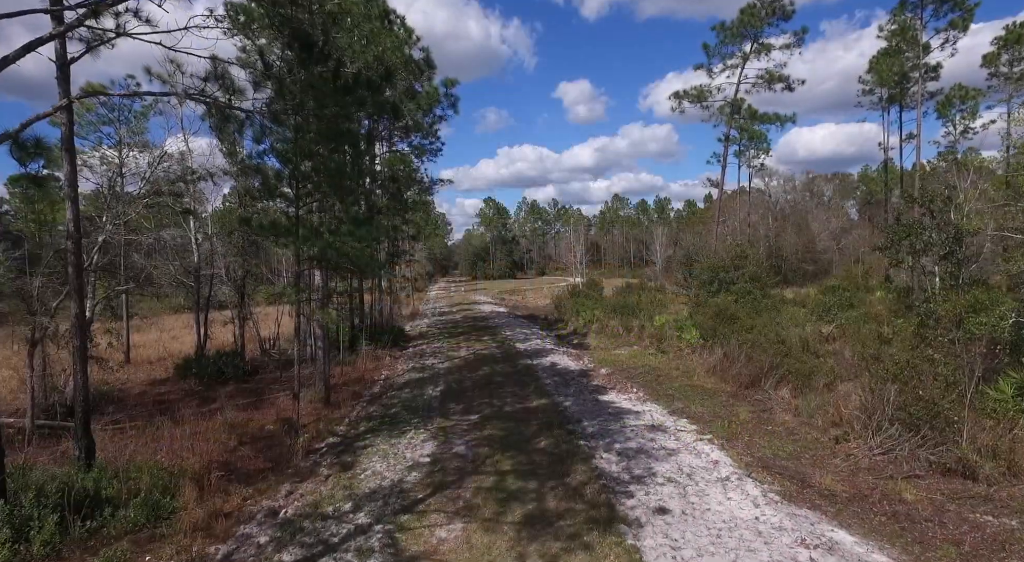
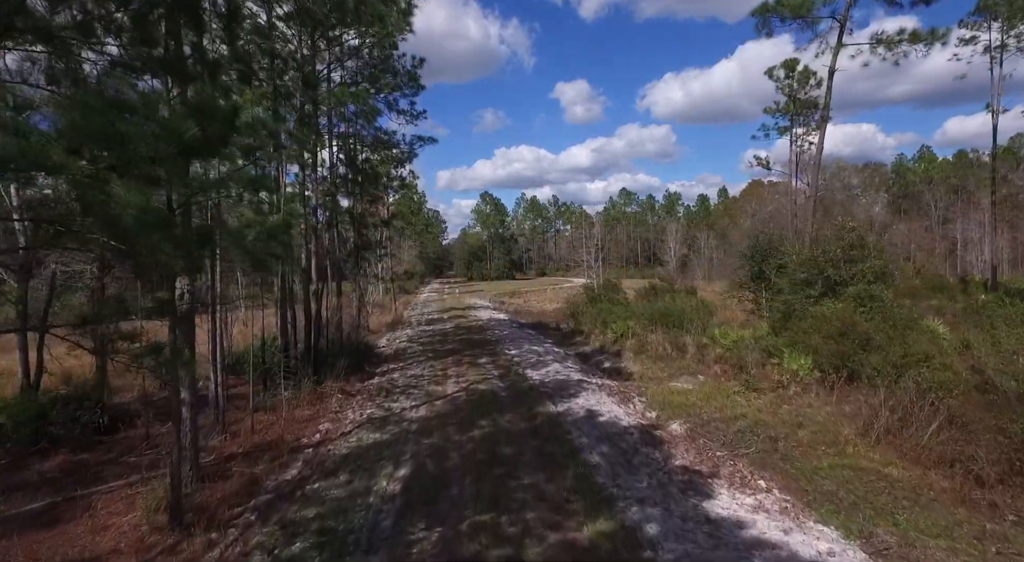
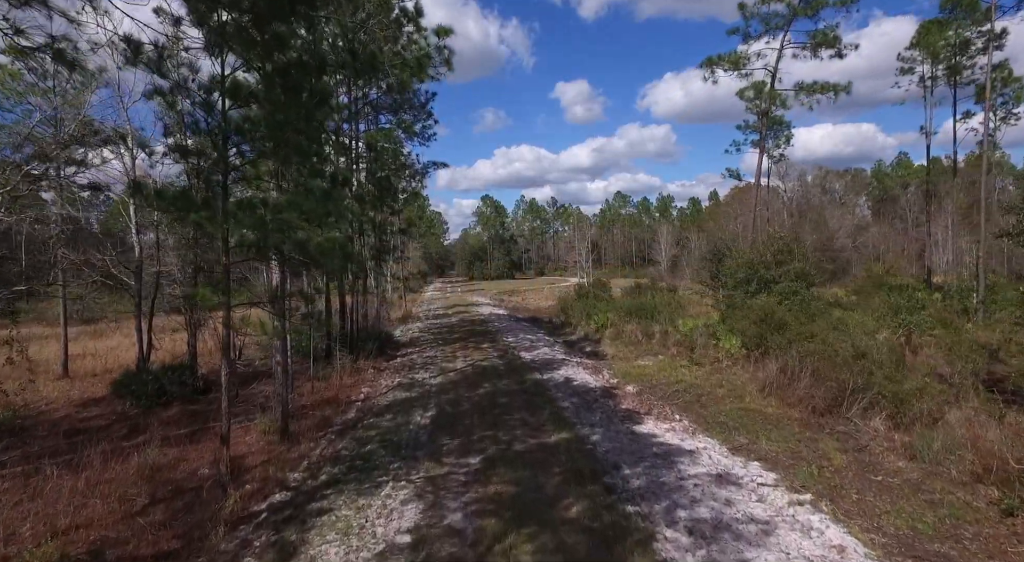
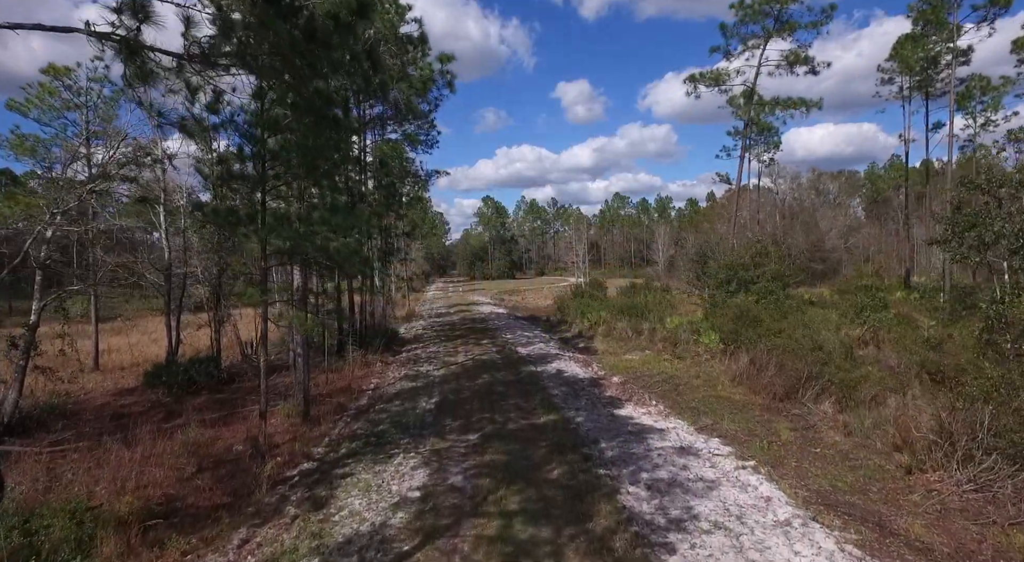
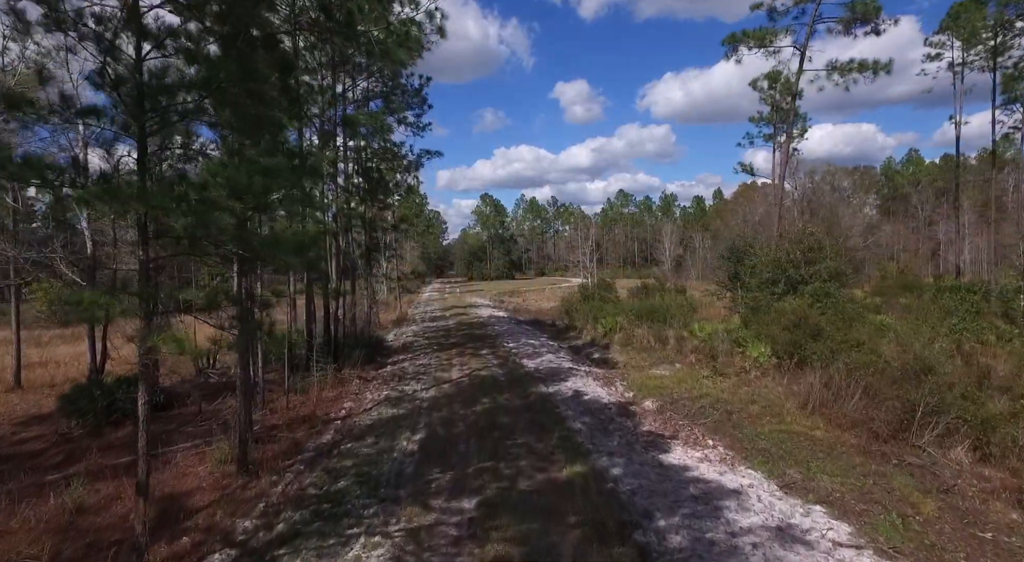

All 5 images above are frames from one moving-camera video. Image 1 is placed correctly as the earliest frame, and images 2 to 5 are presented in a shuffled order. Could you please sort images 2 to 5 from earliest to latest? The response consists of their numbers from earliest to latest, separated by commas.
4, 3, 5, 2
